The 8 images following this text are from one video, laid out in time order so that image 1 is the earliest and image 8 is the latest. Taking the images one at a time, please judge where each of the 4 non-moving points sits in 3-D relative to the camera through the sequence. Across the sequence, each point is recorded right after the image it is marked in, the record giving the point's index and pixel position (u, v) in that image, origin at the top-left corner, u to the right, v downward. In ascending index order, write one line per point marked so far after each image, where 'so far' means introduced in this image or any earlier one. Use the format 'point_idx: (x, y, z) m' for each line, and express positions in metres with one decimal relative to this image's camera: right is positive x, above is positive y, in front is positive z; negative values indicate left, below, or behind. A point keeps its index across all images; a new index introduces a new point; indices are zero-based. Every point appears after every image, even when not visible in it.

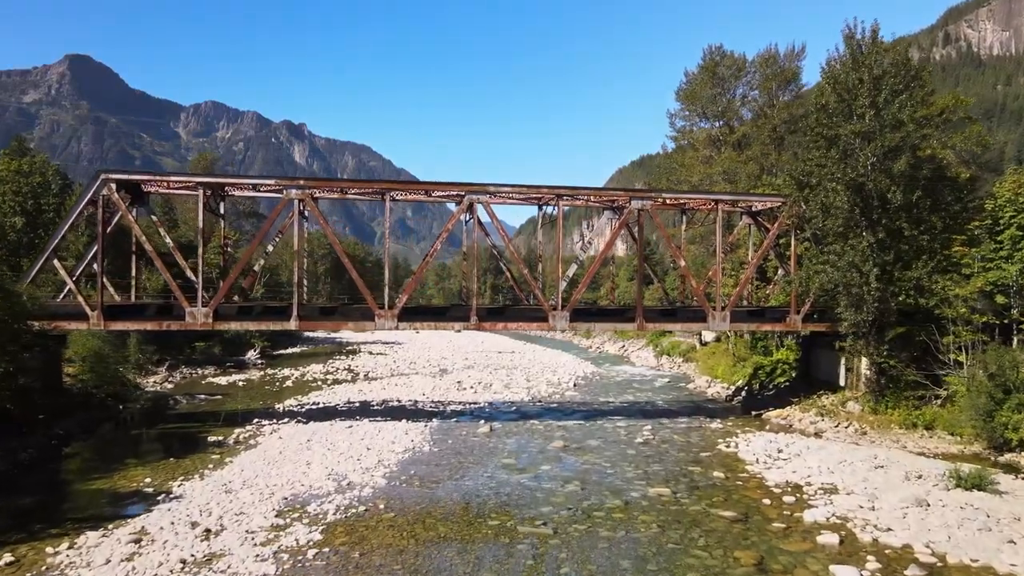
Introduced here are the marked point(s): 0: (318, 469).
0: (-3.0, -2.8, +15.4) m
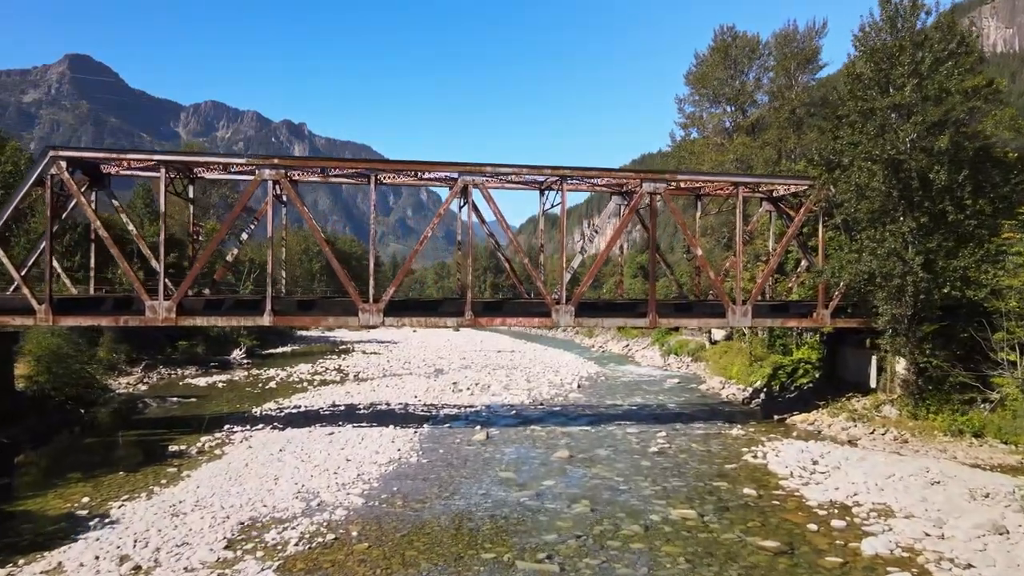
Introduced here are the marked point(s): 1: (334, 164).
0: (-3.0, -2.7, +13.4) m
1: (-3.3, +2.3, +18.6) m
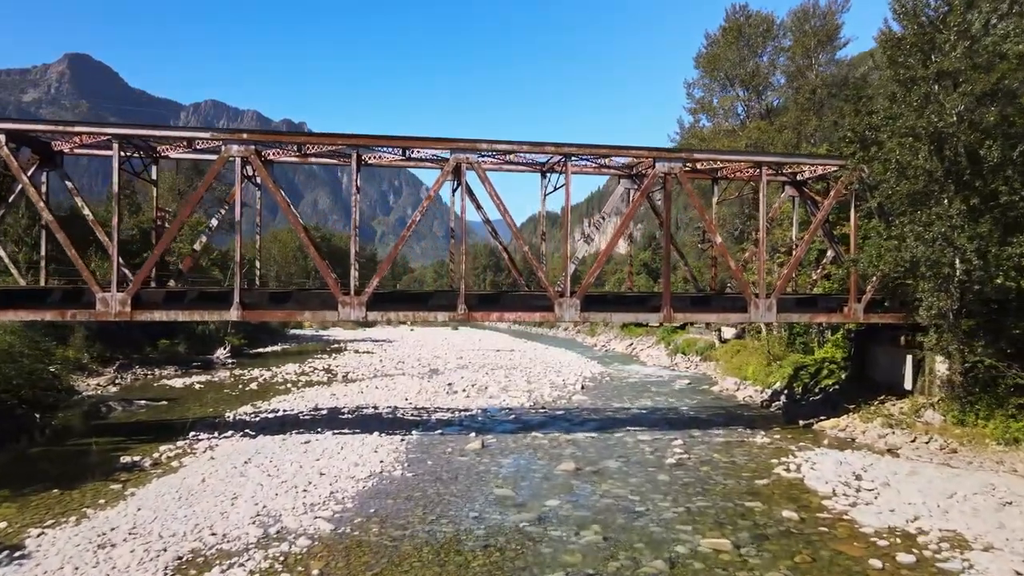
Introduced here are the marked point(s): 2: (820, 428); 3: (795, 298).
0: (-3.1, -2.5, +11.4) m
1: (-3.4, +2.5, +16.6) m
2: (+5.8, -2.6, +18.7) m
3: (+5.3, -0.2, +18.8) m
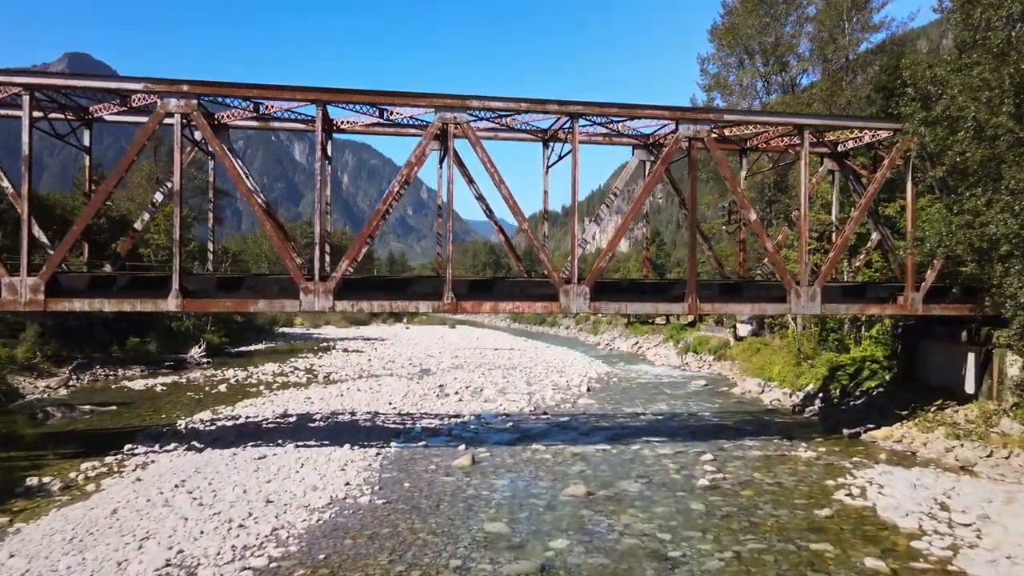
0: (-3.1, -2.3, +8.6) m
1: (-3.4, +2.7, +13.9) m
2: (+5.7, -2.4, +16.0) m
3: (+5.3, 0.0, +16.0) m
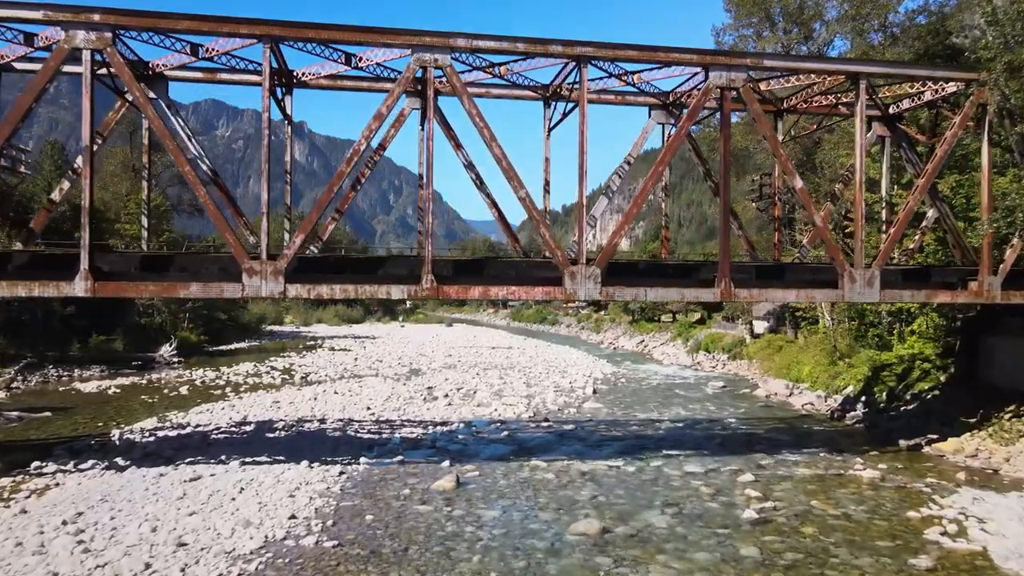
0: (-3.2, -2.1, +6.0) m
1: (-3.5, +2.9, +11.2) m
2: (+5.7, -2.2, +13.3) m
3: (+5.2, +0.3, +13.4) m
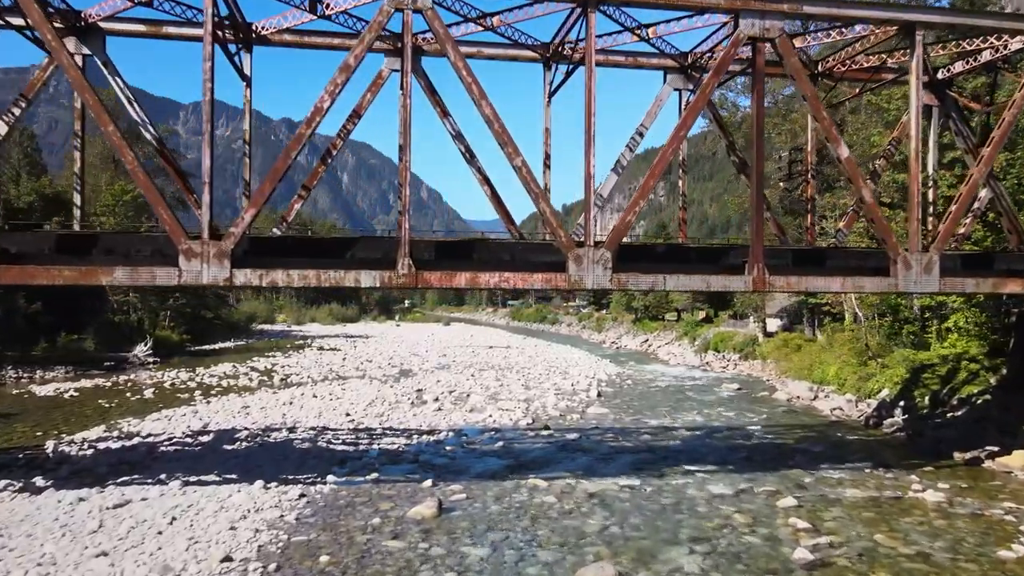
0: (-3.2, -1.9, +4.1) m
1: (-3.5, +3.0, +9.3) m
2: (+5.6, -2.1, +11.4) m
3: (+5.2, +0.4, +11.5) m
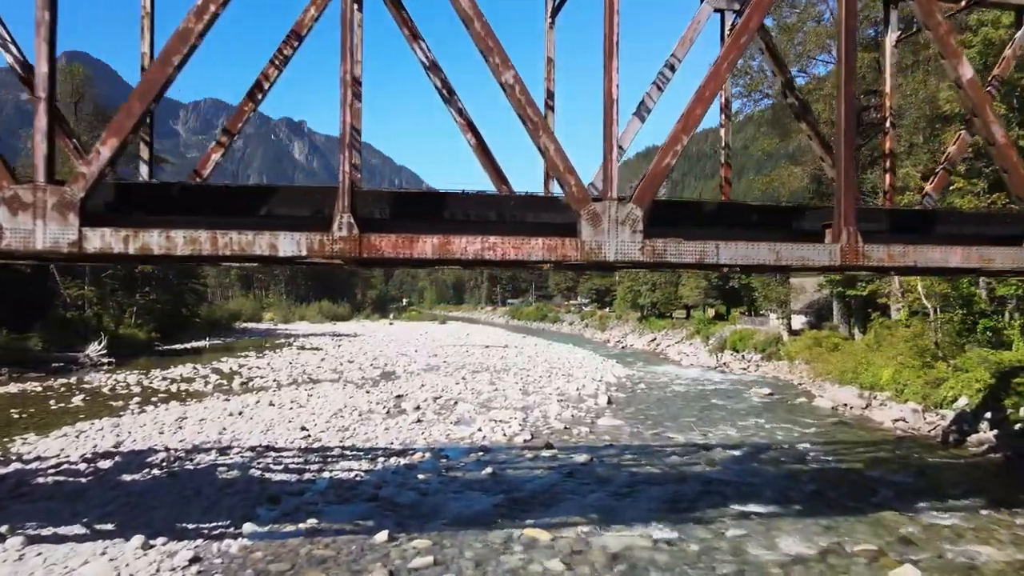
0: (-3.3, -1.7, +1.1) m
1: (-3.6, +3.2, +6.3) m
2: (+5.5, -1.9, +8.4) m
3: (+5.1, +0.6, +8.5) m
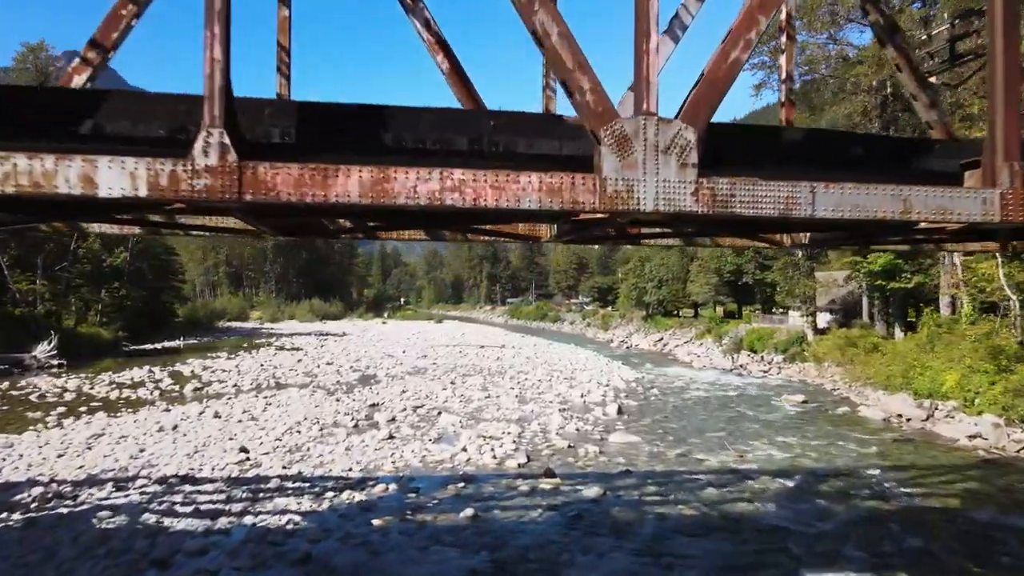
0: (-3.4, -1.6, -1.5) m
1: (-3.7, +3.4, +3.7) m
2: (+5.4, -1.7, +5.8) m
3: (+5.0, +0.7, +5.9) m
